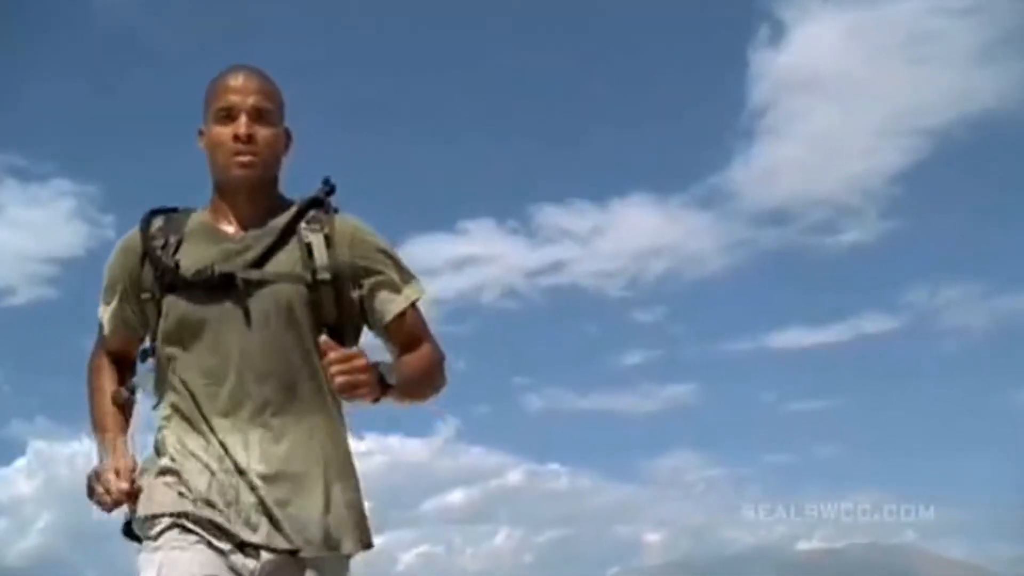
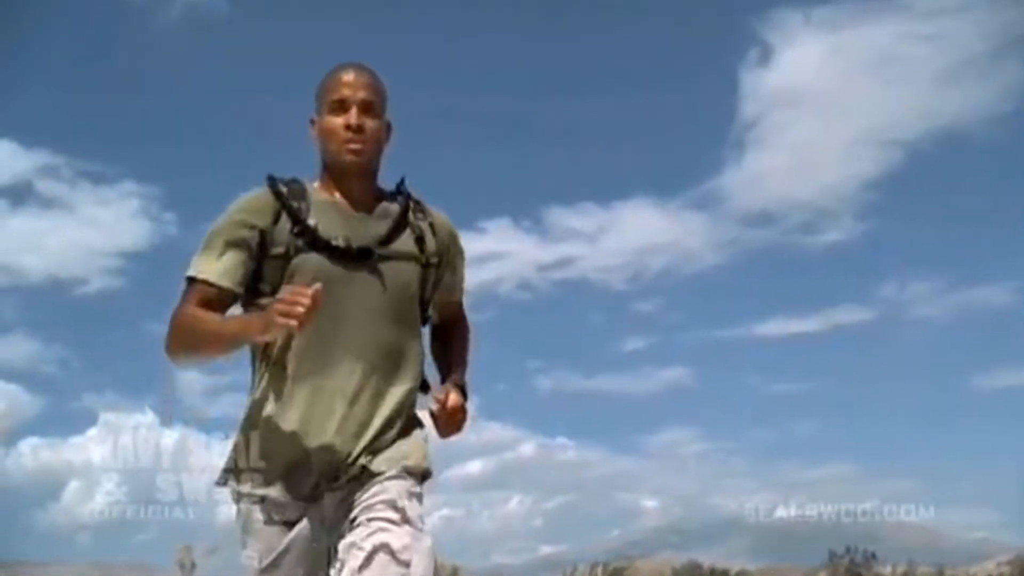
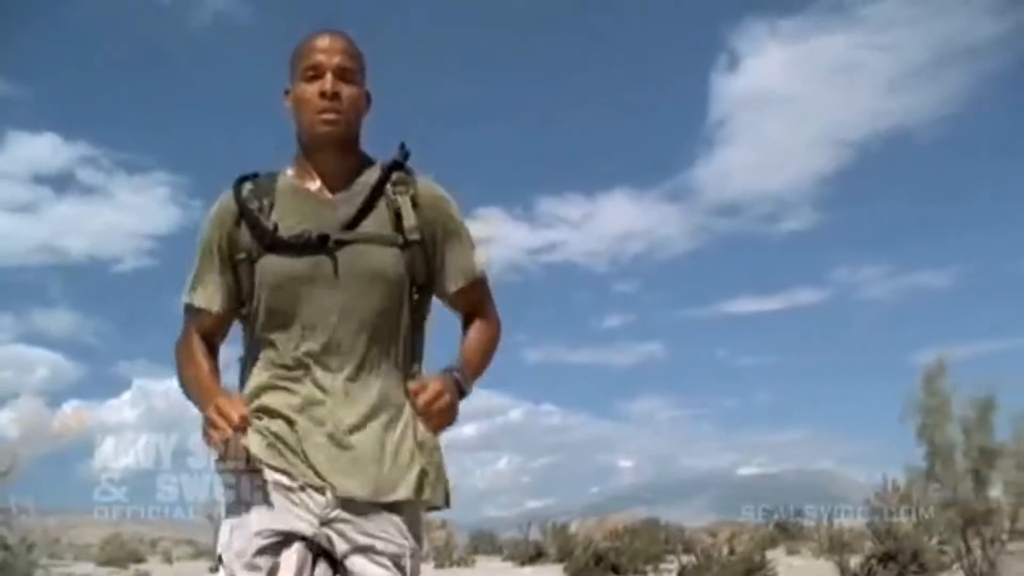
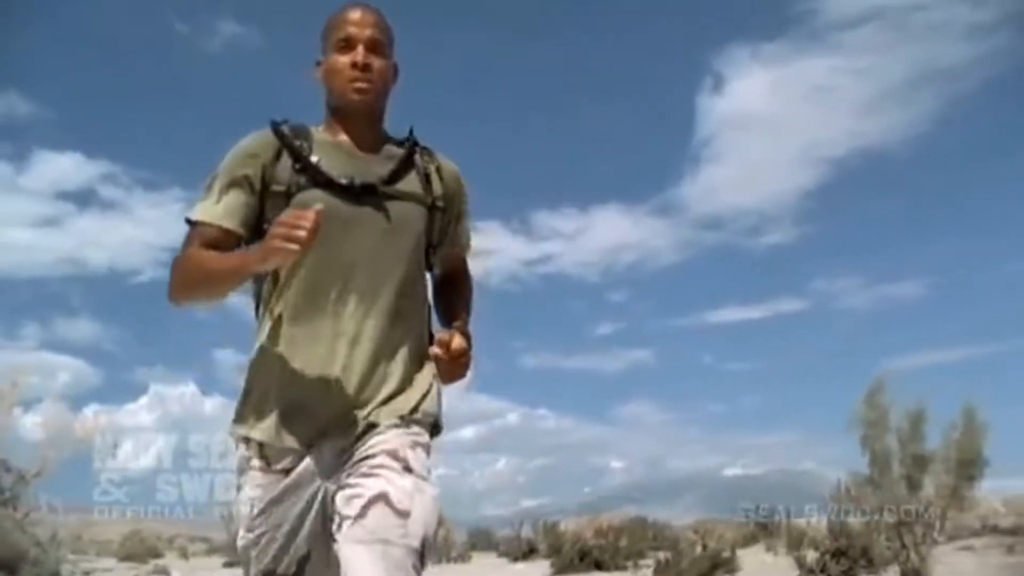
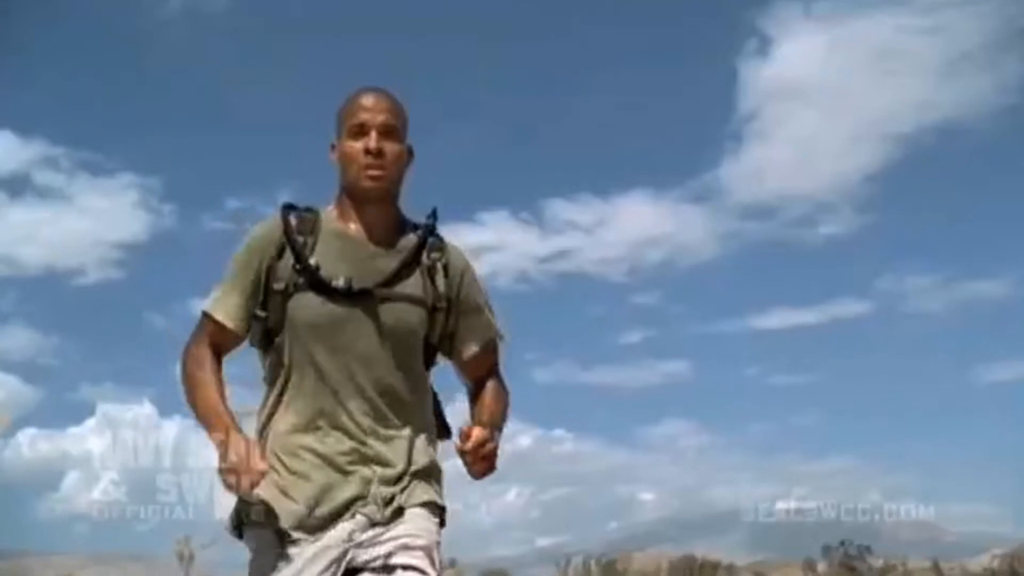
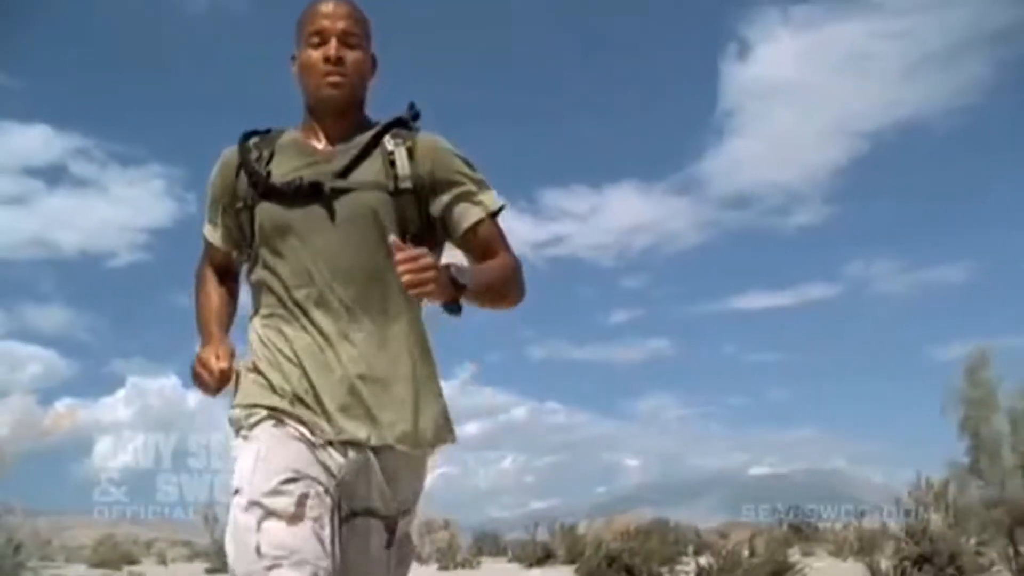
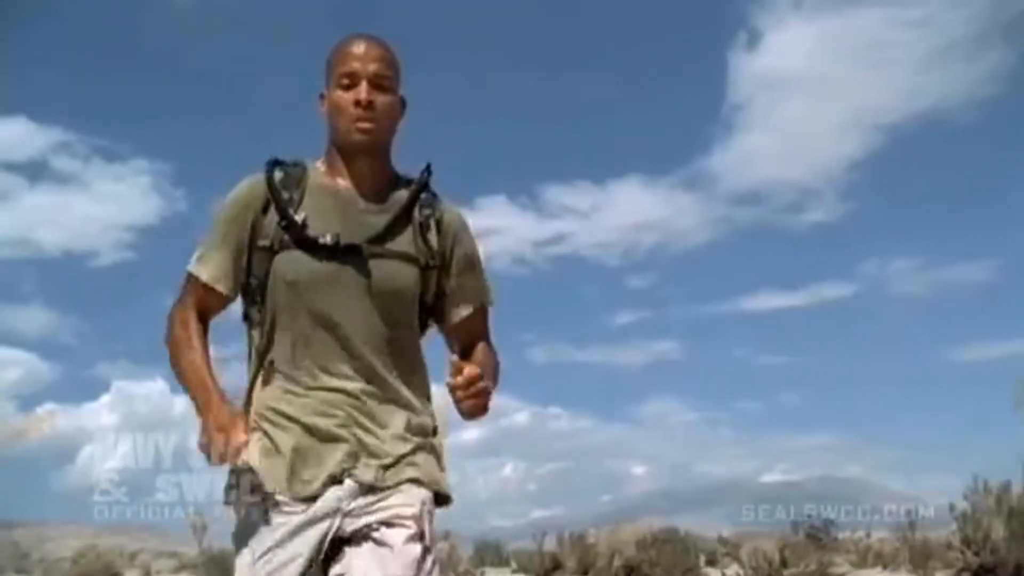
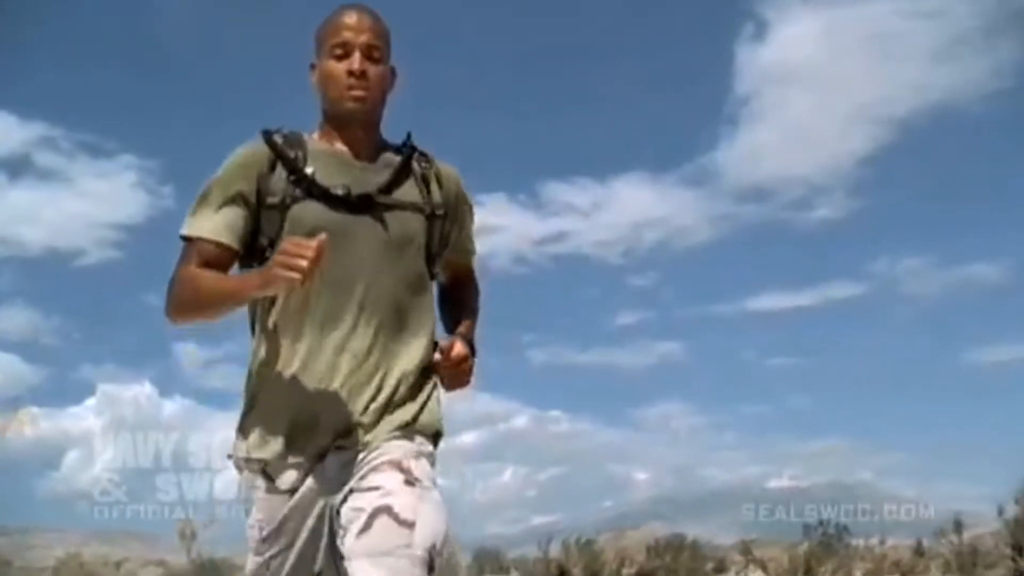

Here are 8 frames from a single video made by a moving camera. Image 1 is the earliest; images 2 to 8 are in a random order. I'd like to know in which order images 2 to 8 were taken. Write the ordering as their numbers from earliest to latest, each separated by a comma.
2, 5, 8, 7, 6, 3, 4
